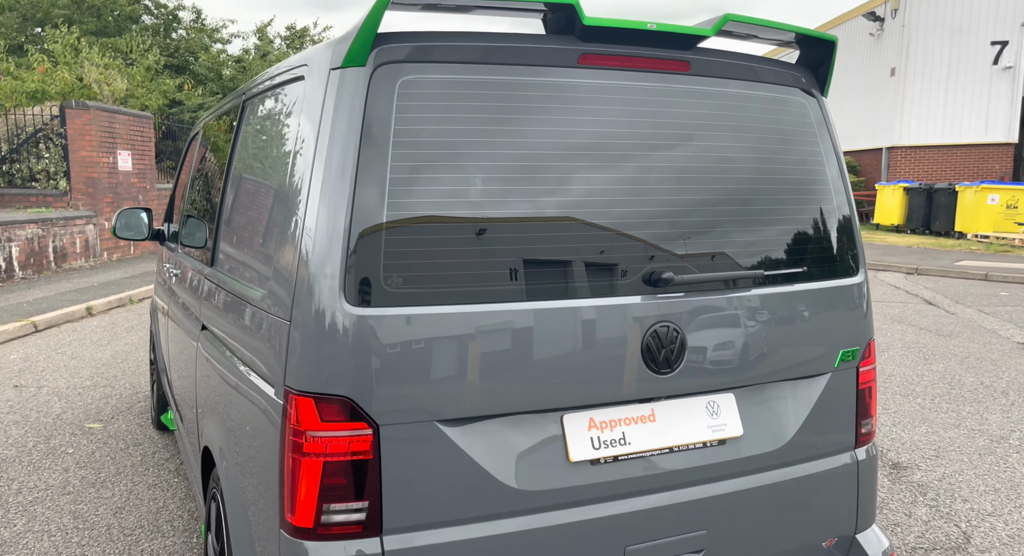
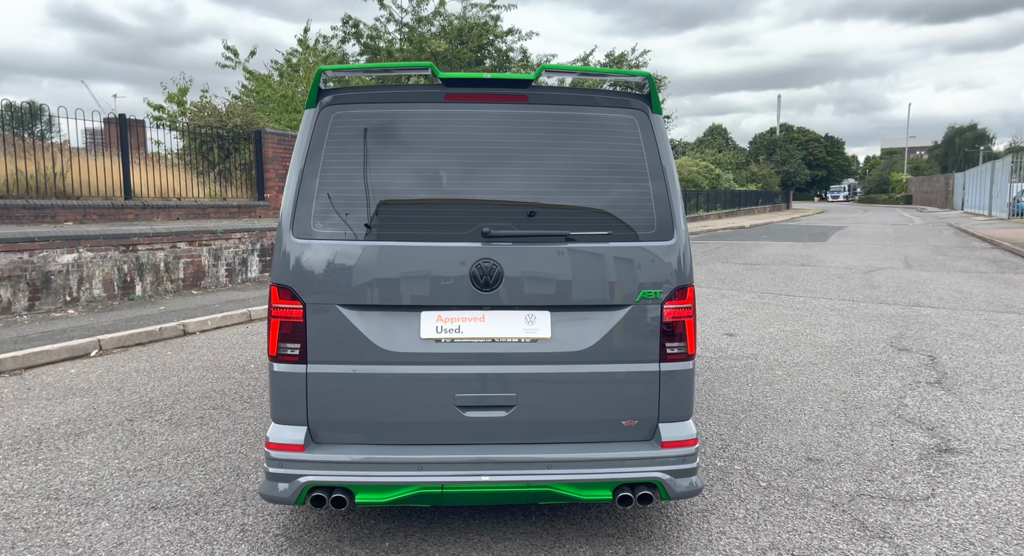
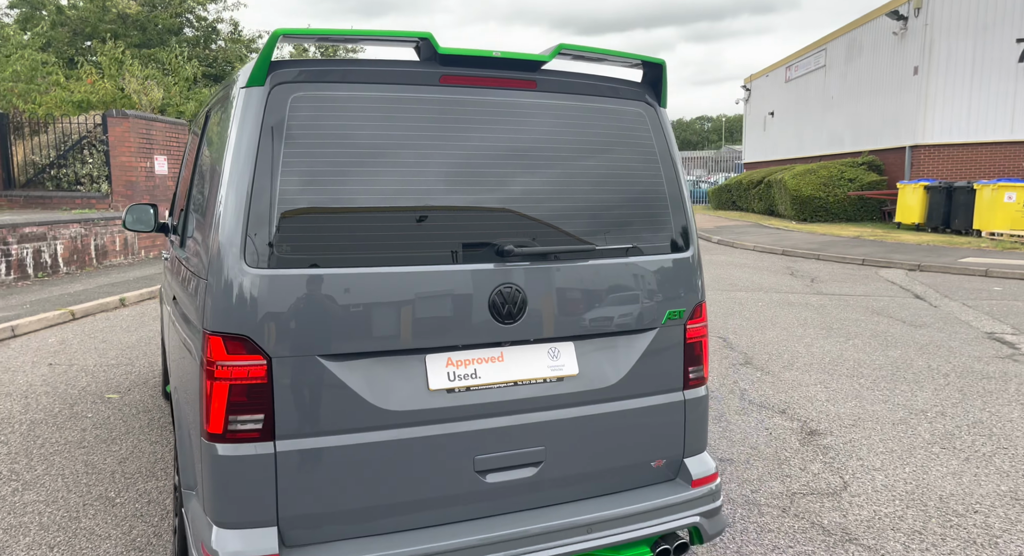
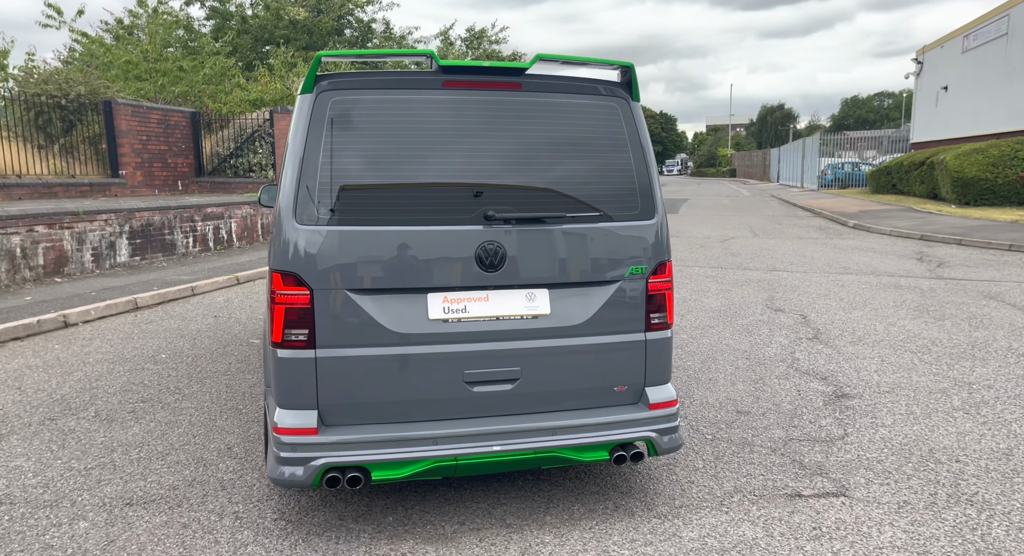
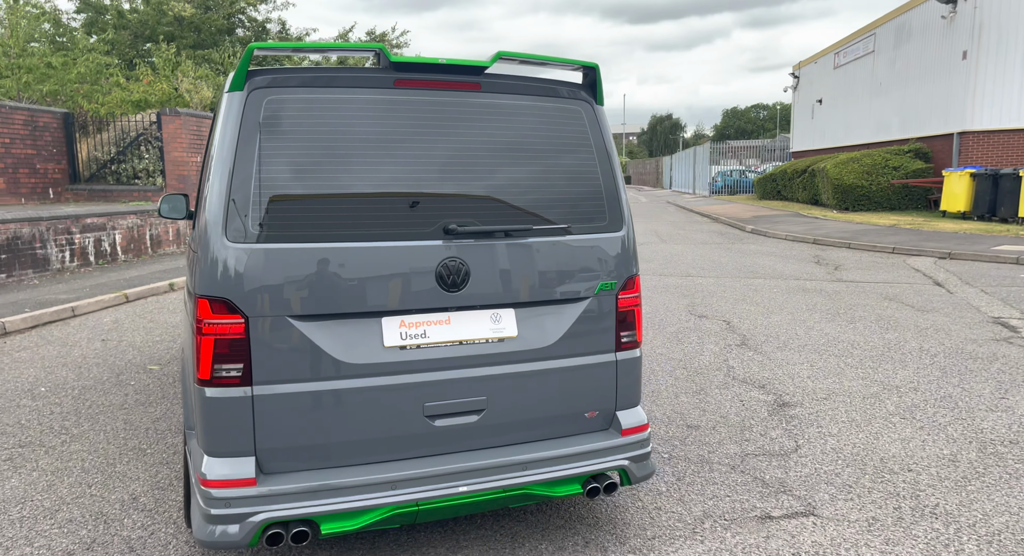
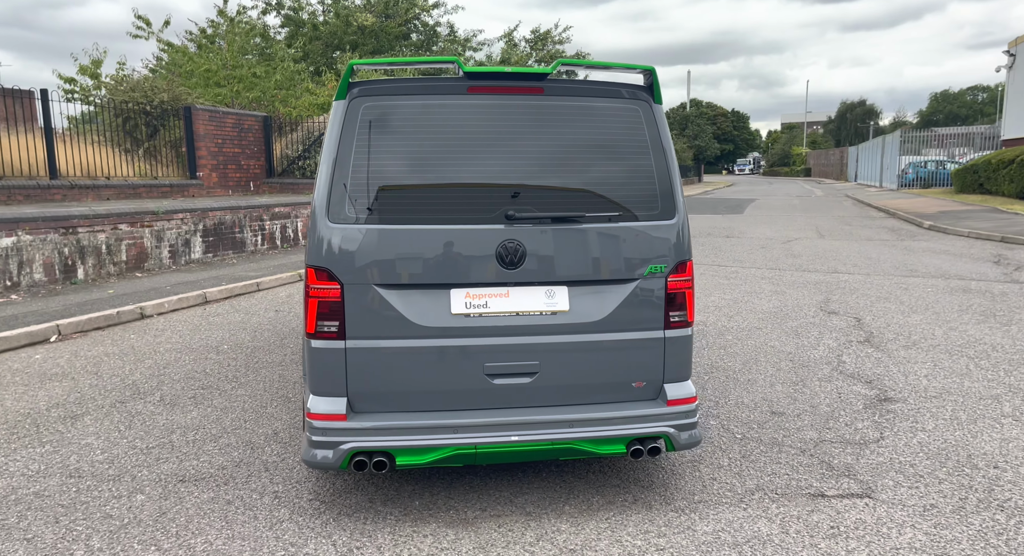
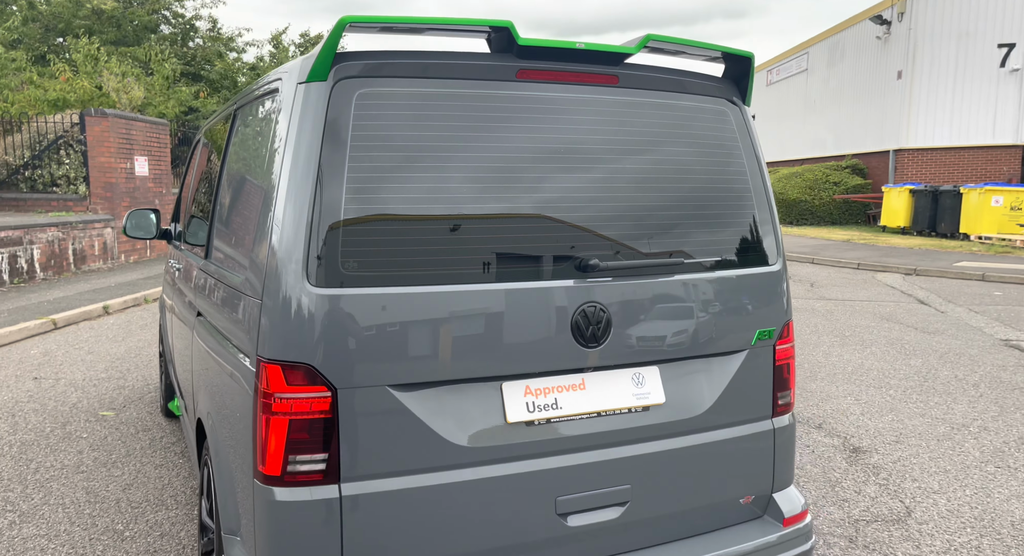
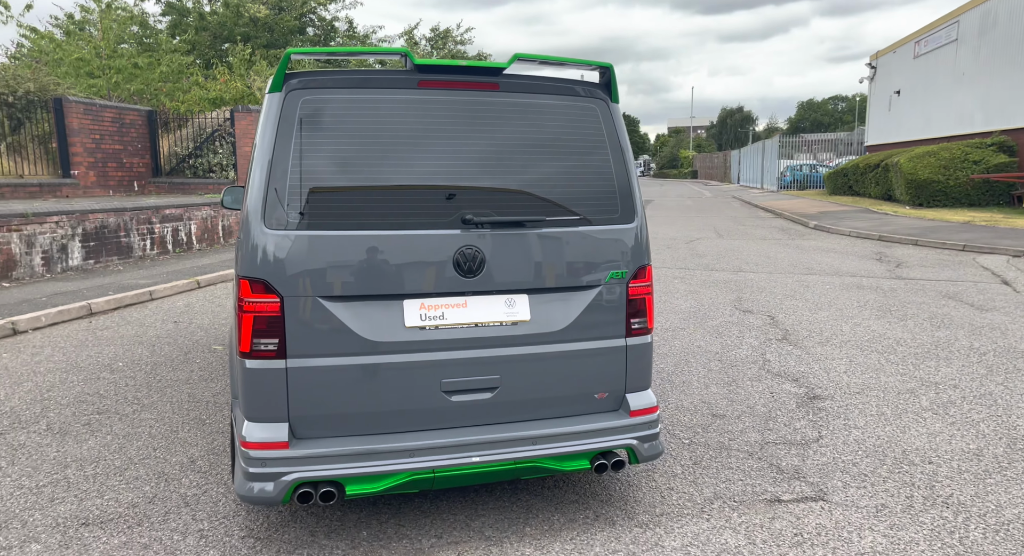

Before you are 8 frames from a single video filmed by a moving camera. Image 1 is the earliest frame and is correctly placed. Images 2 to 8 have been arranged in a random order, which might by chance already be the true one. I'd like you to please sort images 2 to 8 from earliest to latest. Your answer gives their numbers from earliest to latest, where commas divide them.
7, 3, 5, 8, 4, 6, 2
